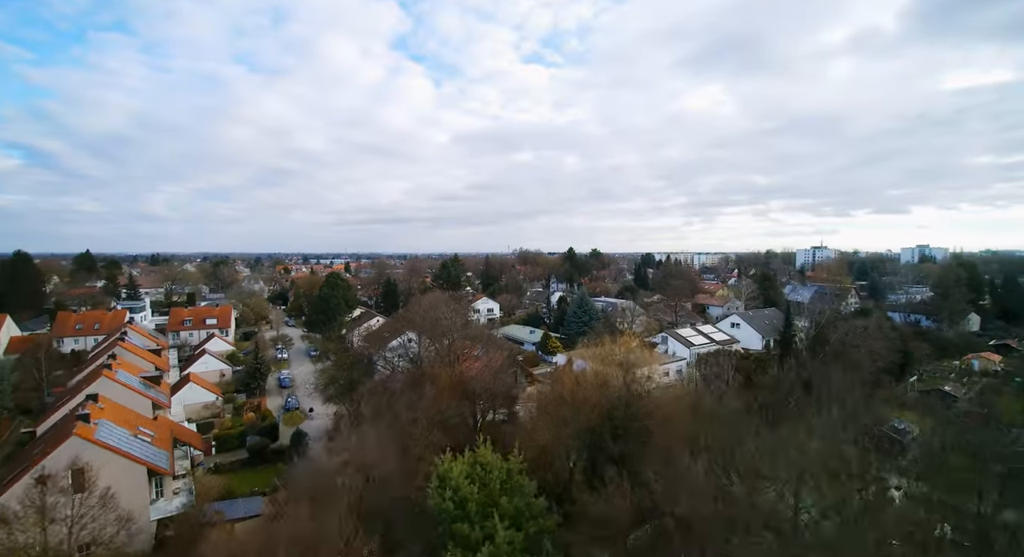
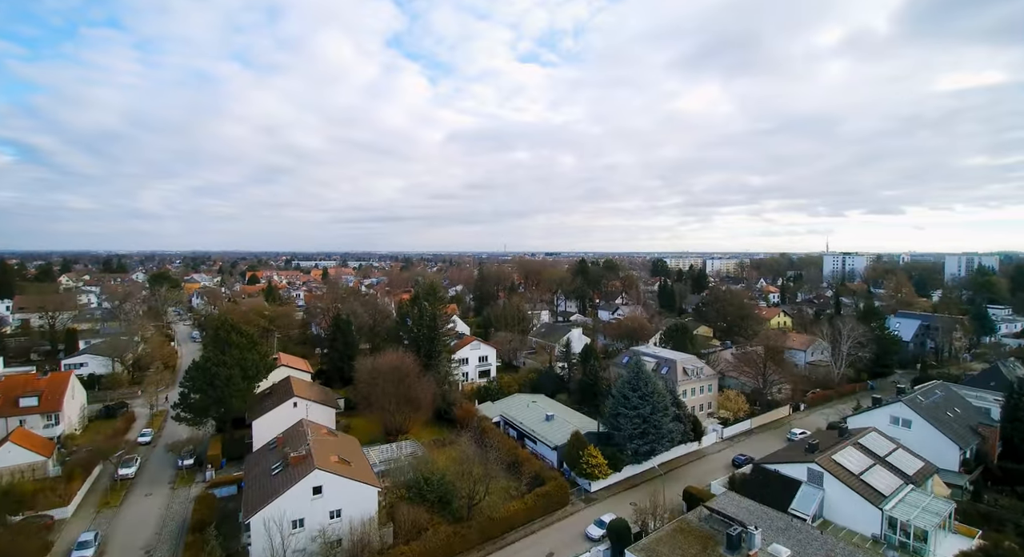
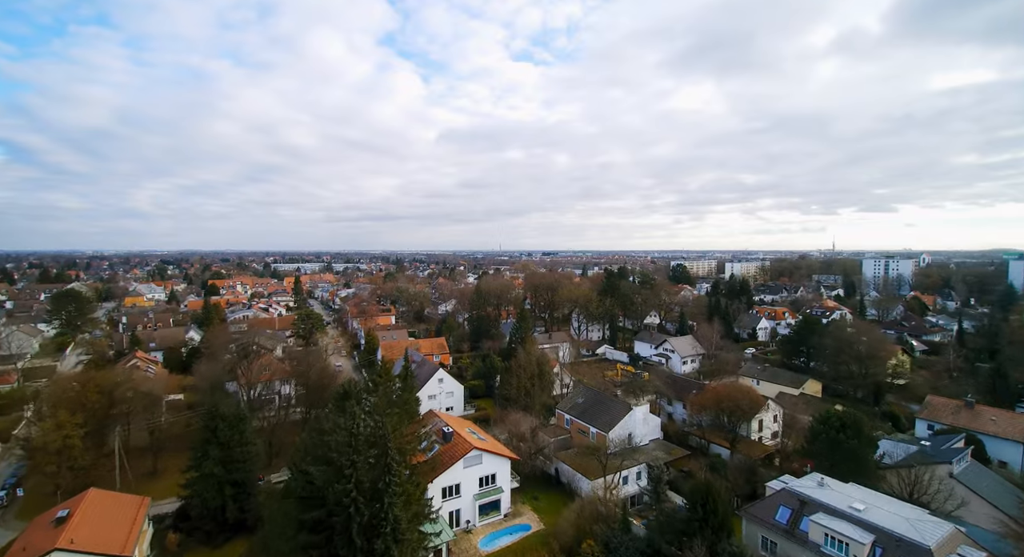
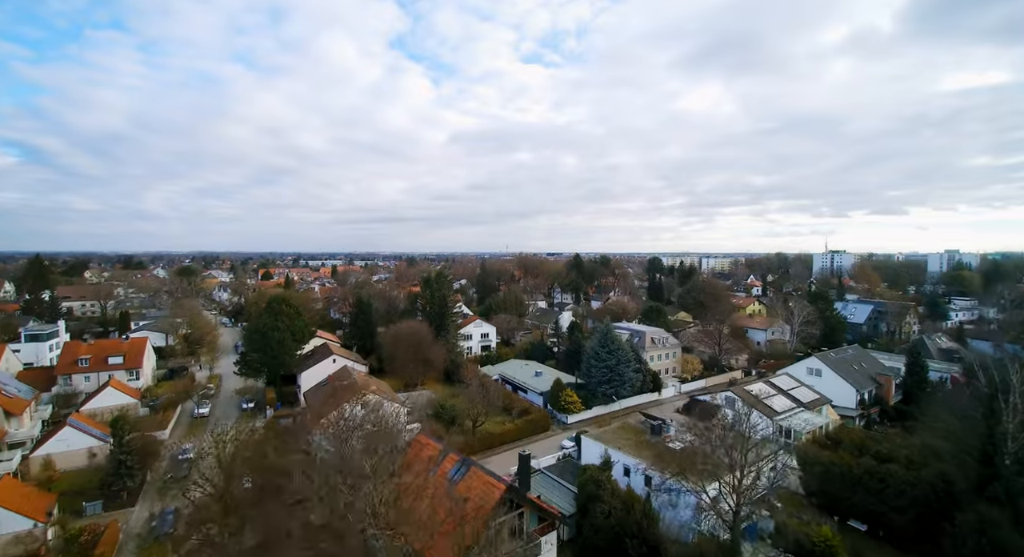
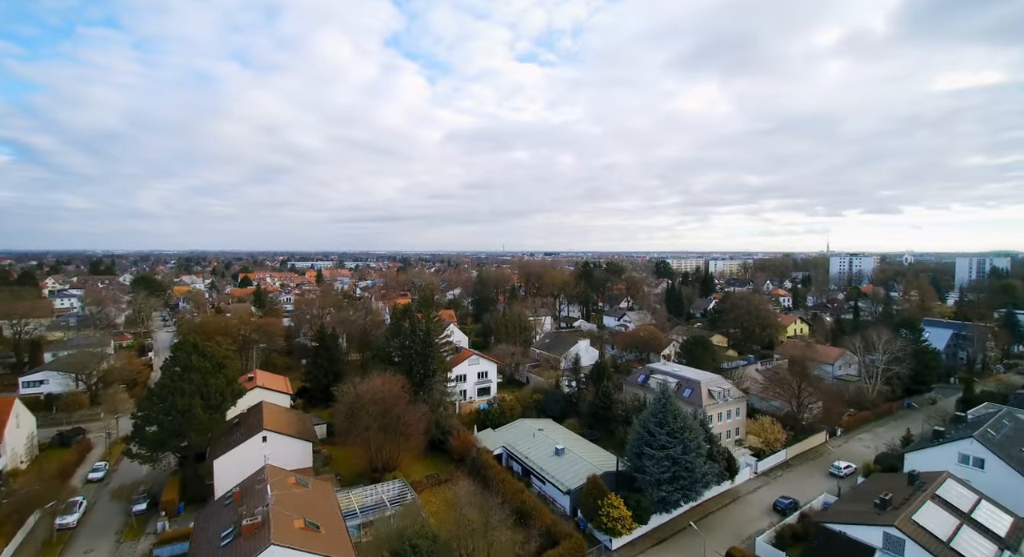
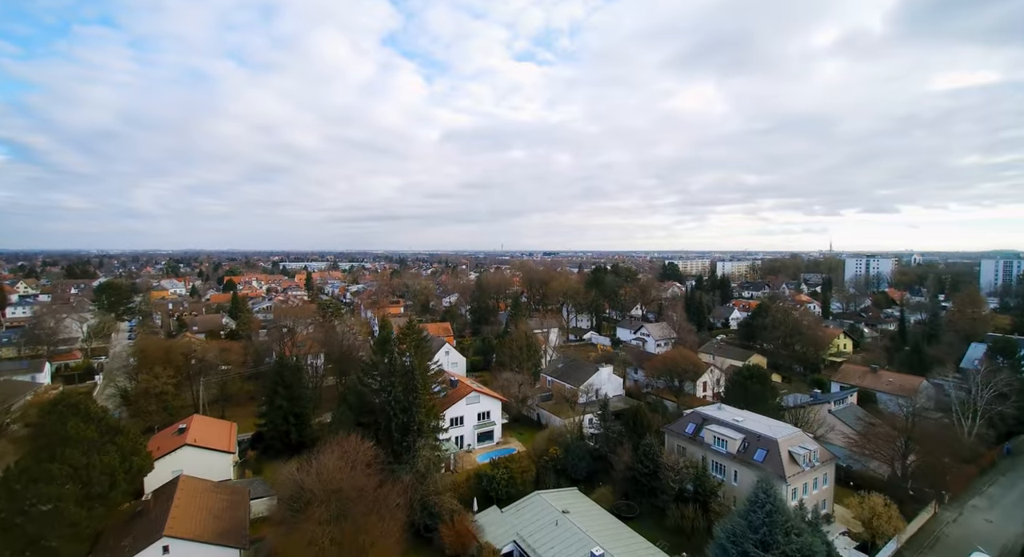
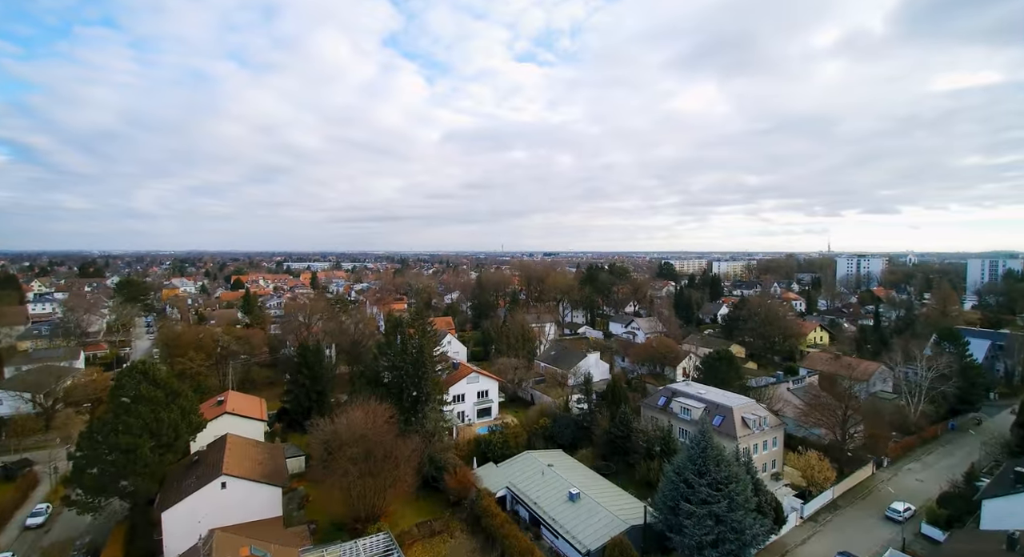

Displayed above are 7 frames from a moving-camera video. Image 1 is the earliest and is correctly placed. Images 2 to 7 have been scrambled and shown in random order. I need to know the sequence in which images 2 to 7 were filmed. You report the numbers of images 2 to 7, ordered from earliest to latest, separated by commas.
4, 2, 5, 7, 6, 3
